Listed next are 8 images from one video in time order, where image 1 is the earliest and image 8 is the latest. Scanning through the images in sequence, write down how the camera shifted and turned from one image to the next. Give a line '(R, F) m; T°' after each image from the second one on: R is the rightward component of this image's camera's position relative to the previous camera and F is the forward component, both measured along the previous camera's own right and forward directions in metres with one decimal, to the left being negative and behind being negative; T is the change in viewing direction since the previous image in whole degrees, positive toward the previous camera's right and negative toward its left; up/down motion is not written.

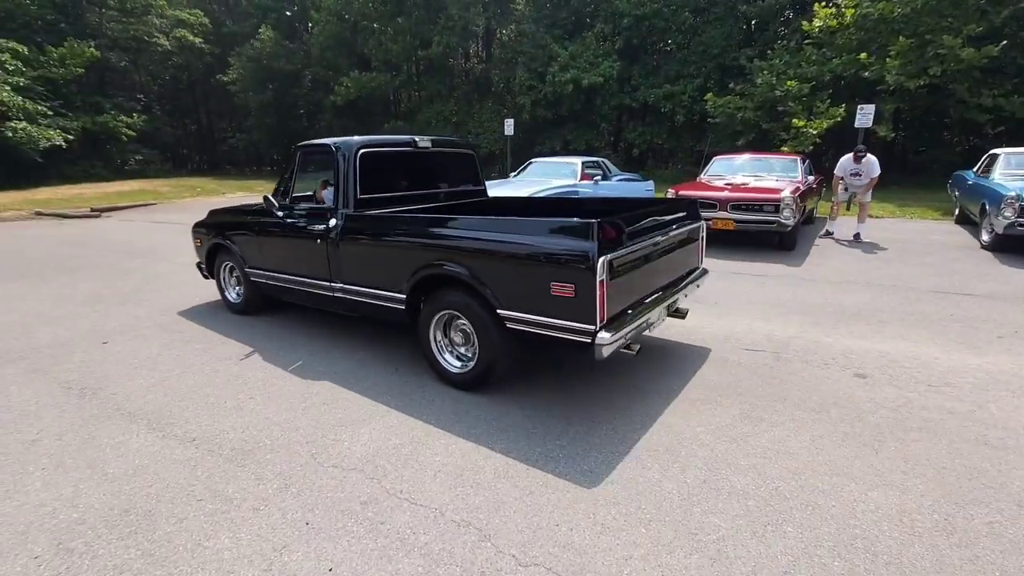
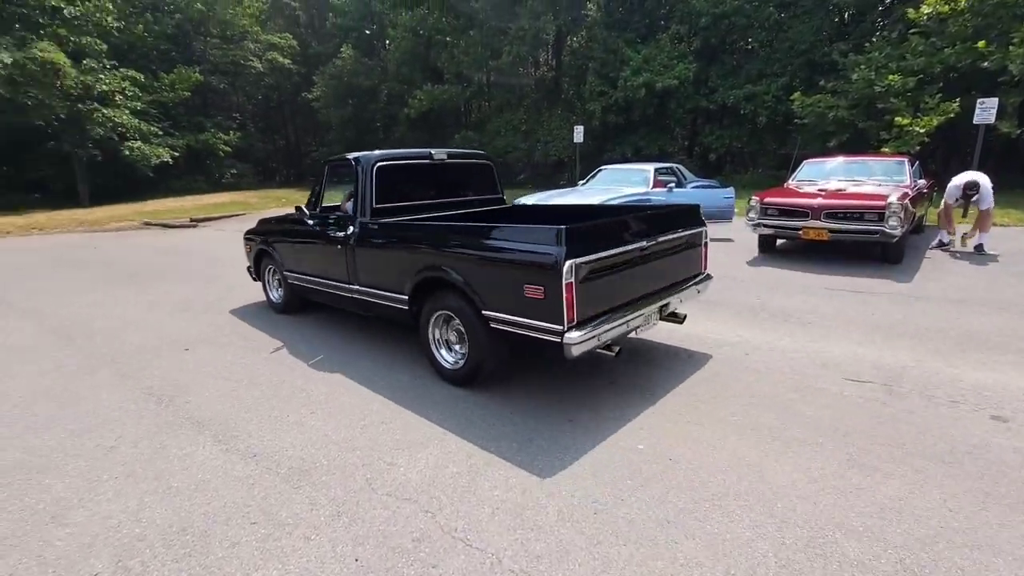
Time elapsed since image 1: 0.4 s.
(0.0, +0.3) m; -8°
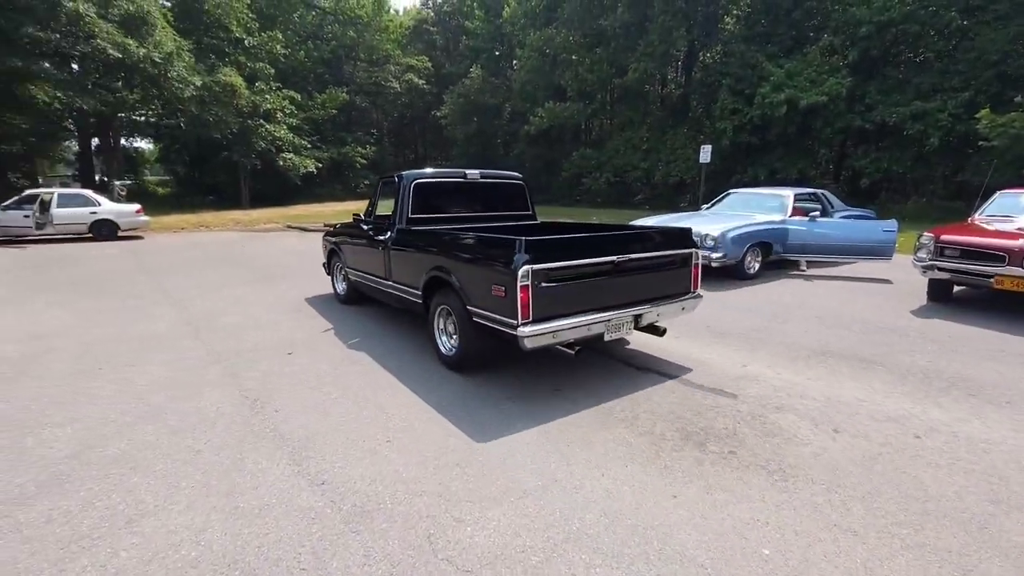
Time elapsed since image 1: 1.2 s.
(0.0, +0.5) m; -12°
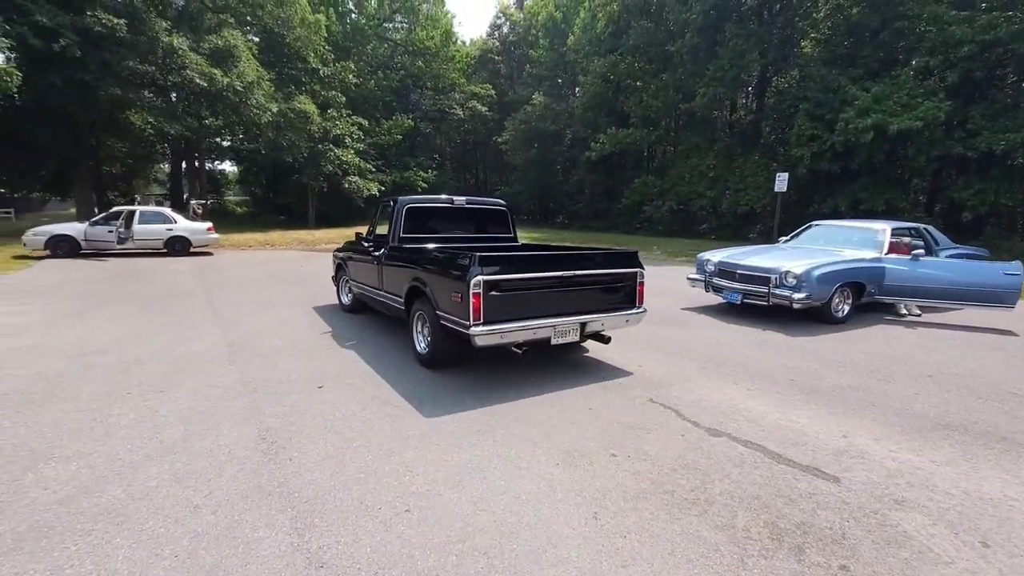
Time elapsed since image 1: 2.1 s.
(0.0, +0.6) m; -6°
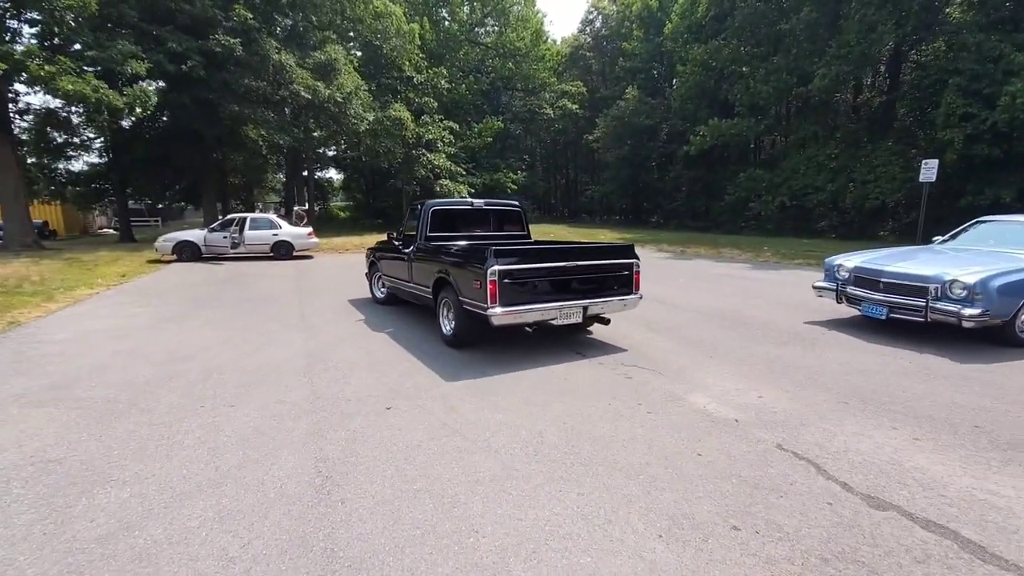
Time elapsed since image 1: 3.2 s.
(0.0, +0.7) m; -10°
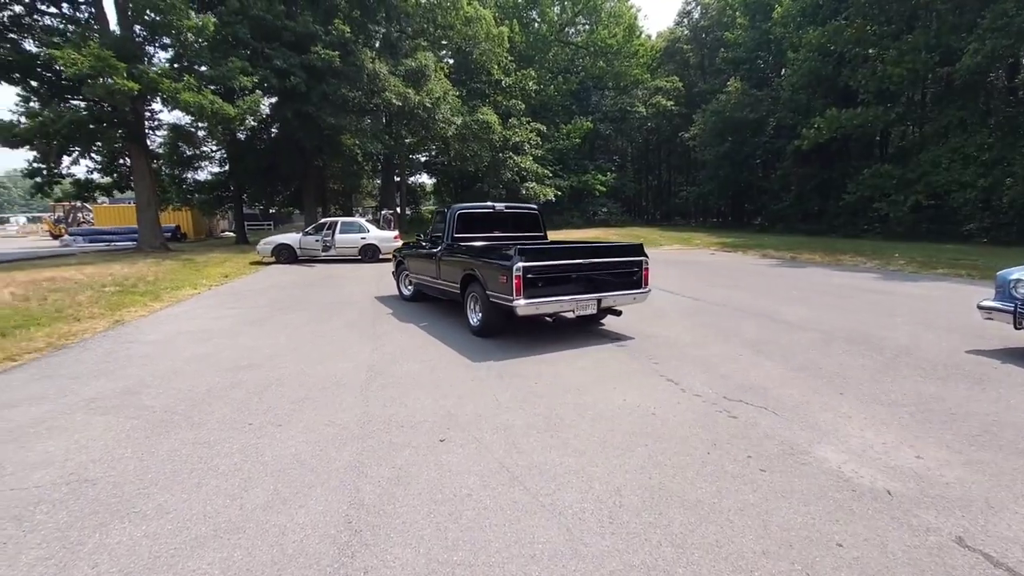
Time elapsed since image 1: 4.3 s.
(+0.1, +0.8) m; -10°
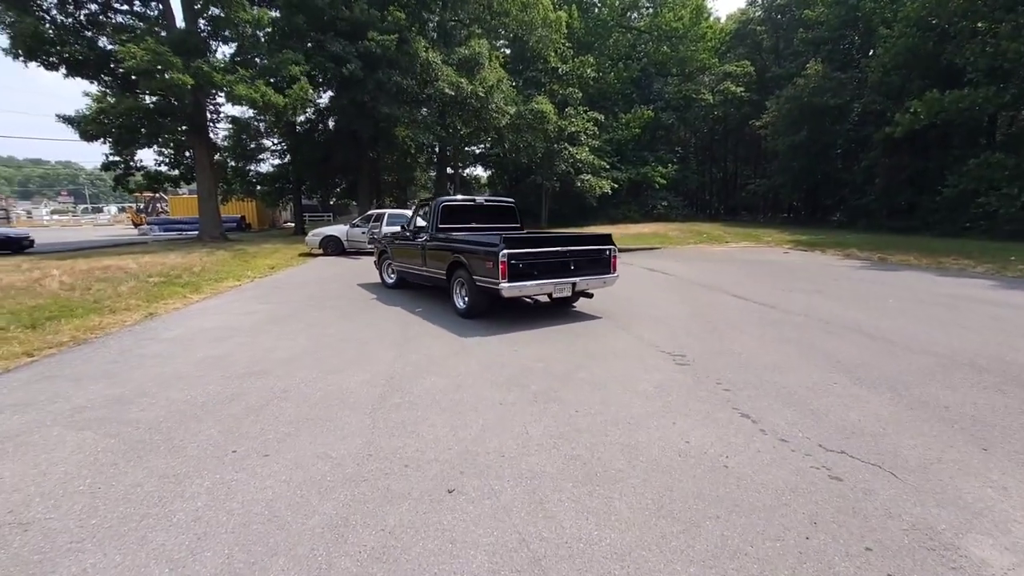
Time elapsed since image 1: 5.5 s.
(+0.1, +0.9) m; -6°
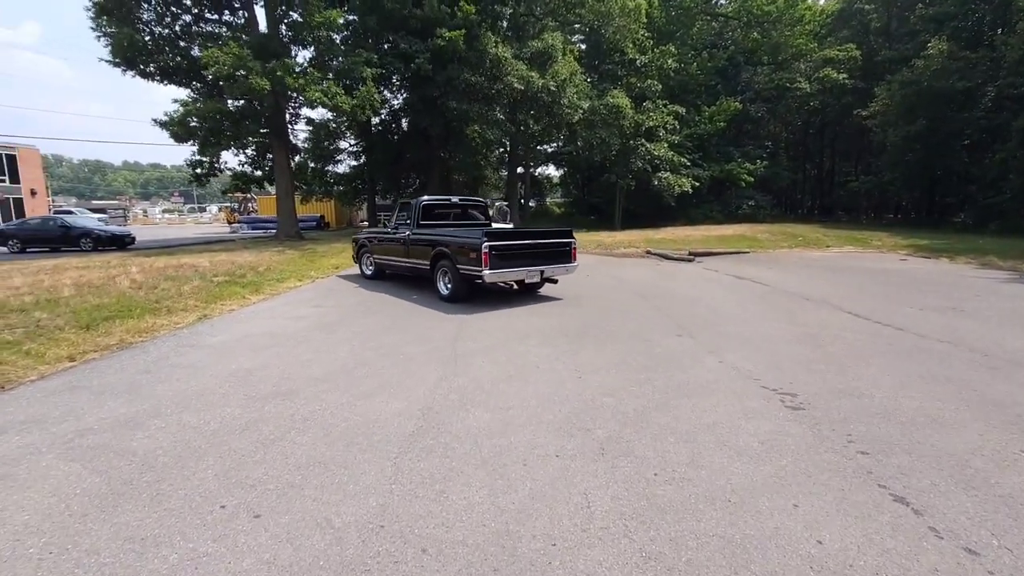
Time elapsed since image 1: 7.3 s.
(+0.1, +1.0) m; -8°
